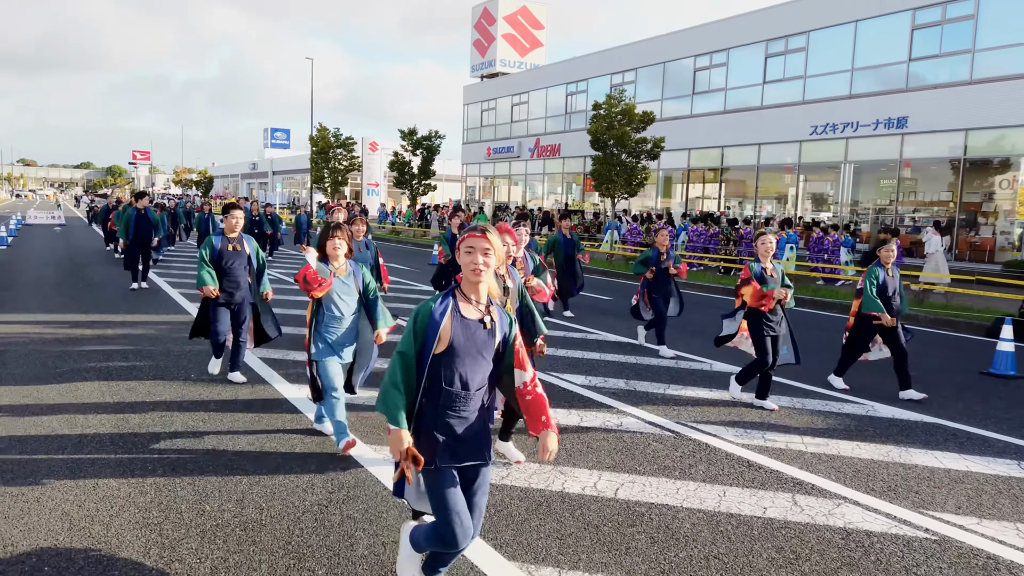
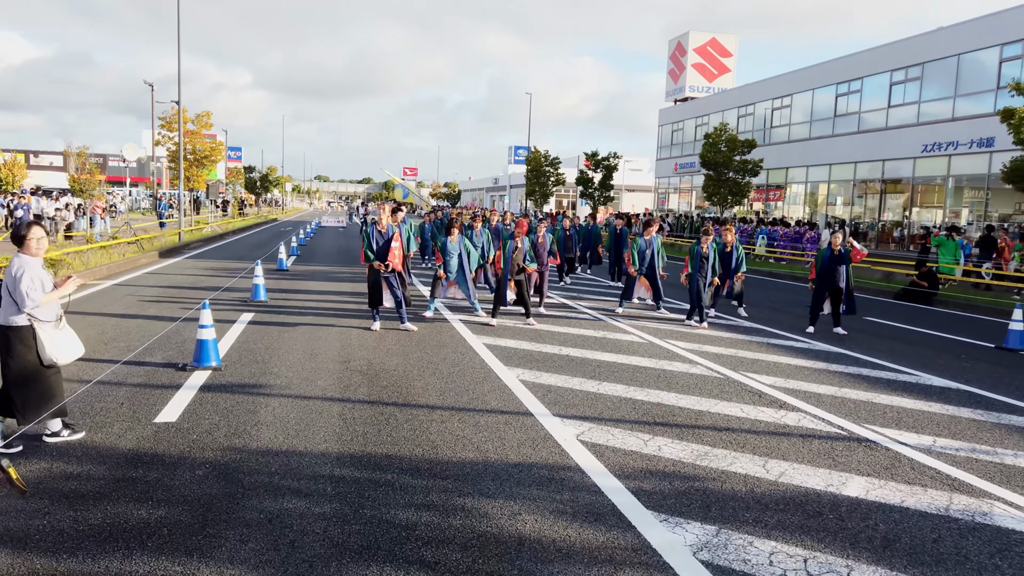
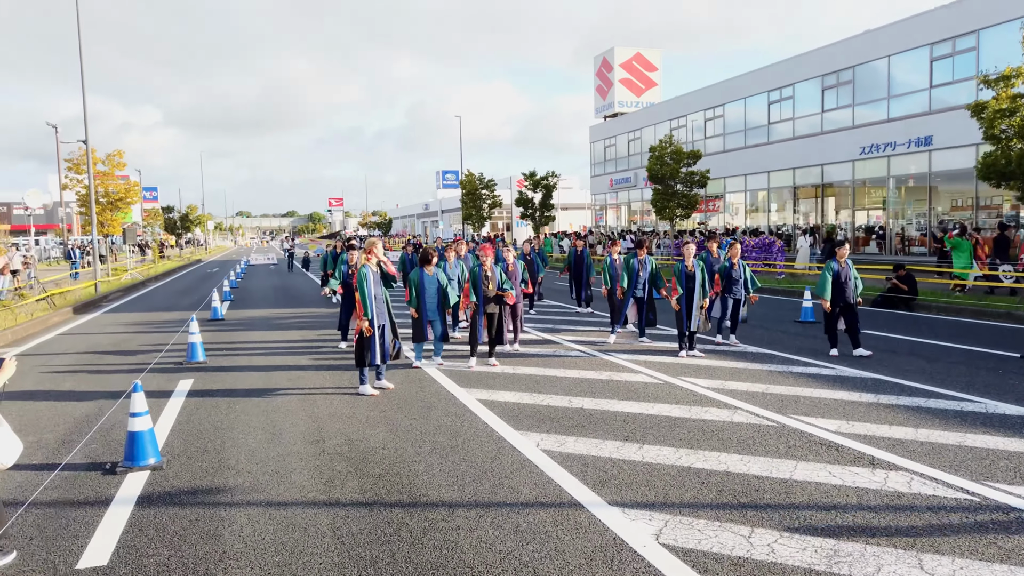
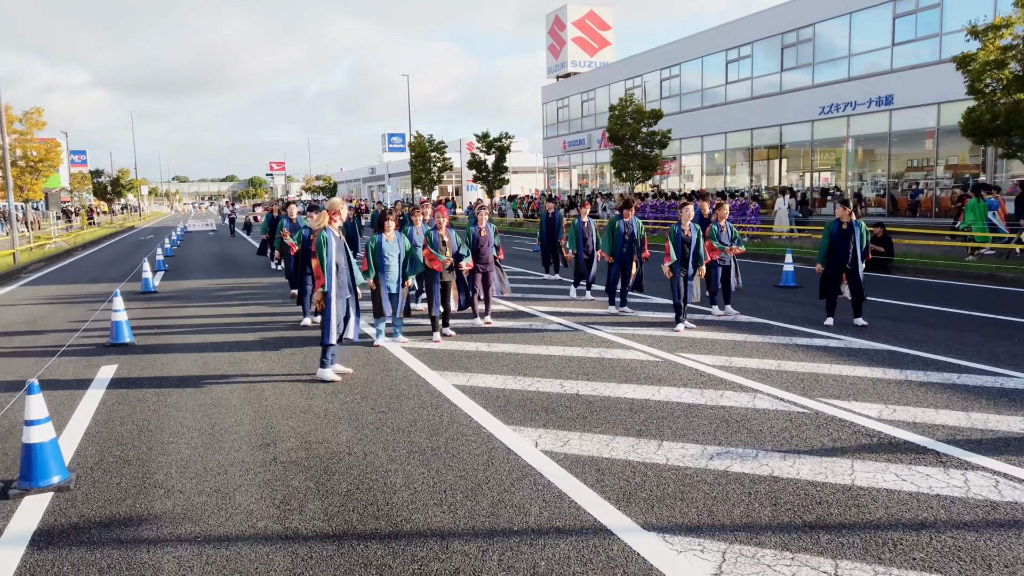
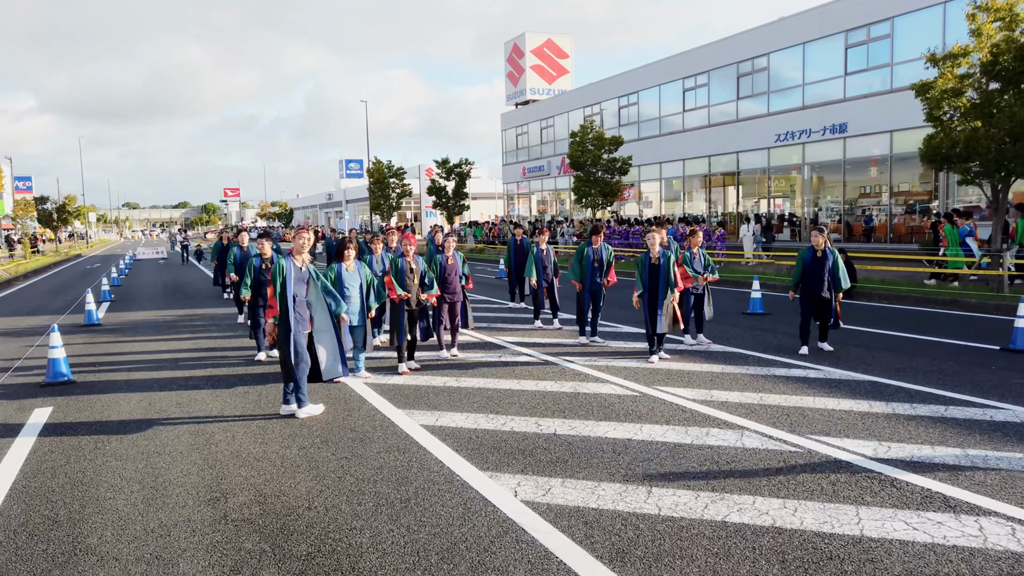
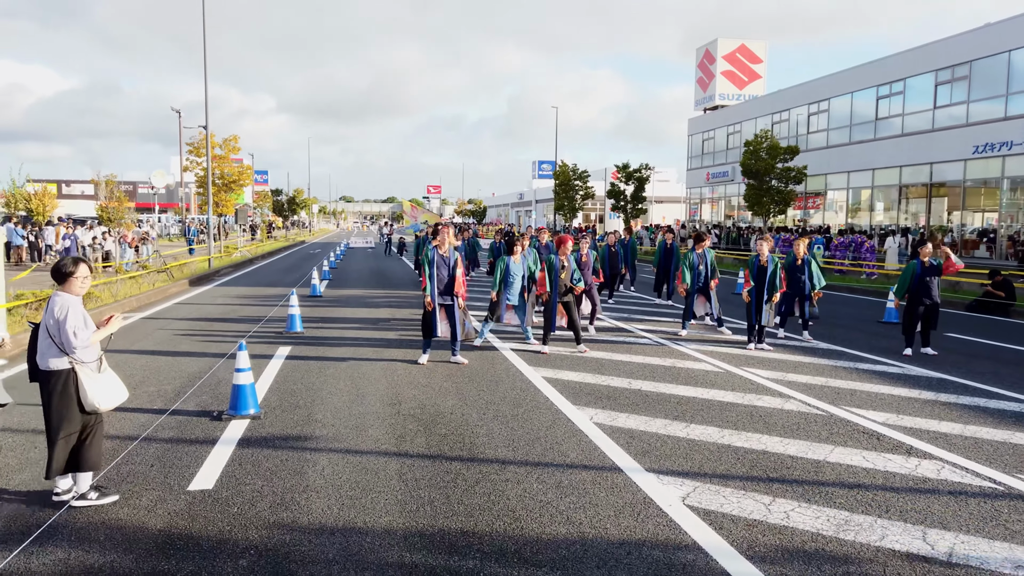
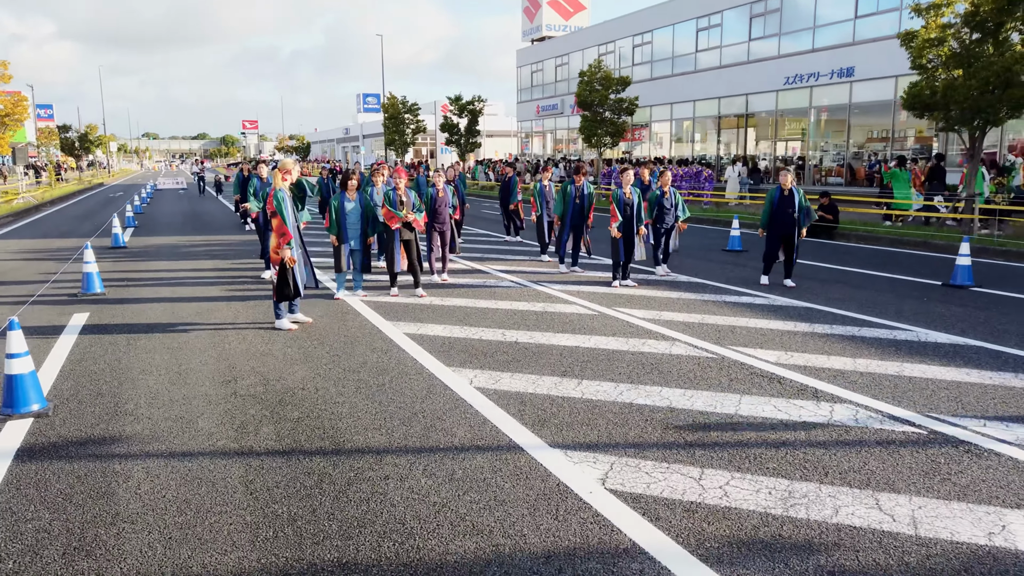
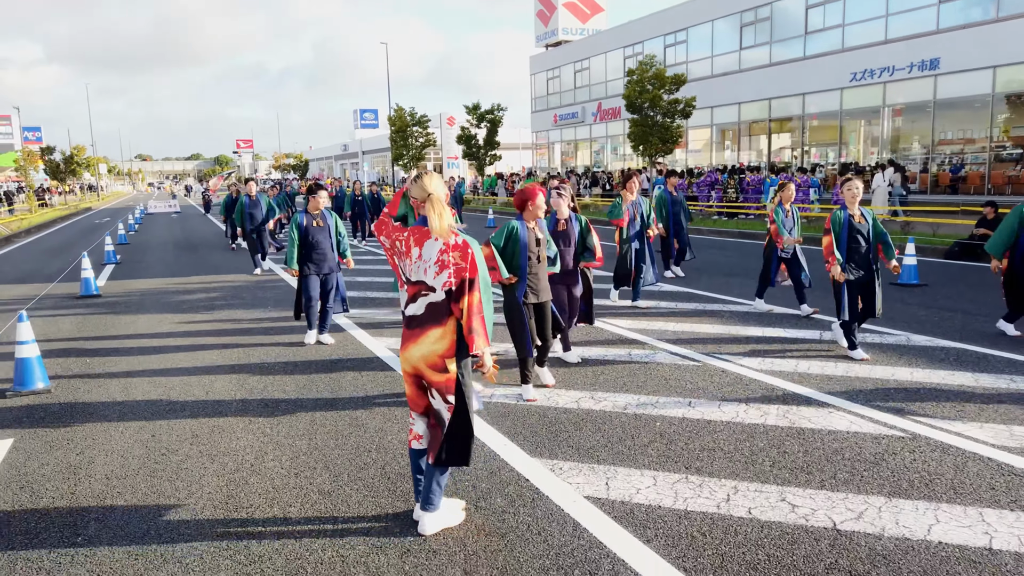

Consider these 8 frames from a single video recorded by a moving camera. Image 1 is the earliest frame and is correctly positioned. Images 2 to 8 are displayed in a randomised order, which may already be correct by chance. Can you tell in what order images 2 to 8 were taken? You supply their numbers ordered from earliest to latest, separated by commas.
8, 5, 4, 7, 3, 6, 2
